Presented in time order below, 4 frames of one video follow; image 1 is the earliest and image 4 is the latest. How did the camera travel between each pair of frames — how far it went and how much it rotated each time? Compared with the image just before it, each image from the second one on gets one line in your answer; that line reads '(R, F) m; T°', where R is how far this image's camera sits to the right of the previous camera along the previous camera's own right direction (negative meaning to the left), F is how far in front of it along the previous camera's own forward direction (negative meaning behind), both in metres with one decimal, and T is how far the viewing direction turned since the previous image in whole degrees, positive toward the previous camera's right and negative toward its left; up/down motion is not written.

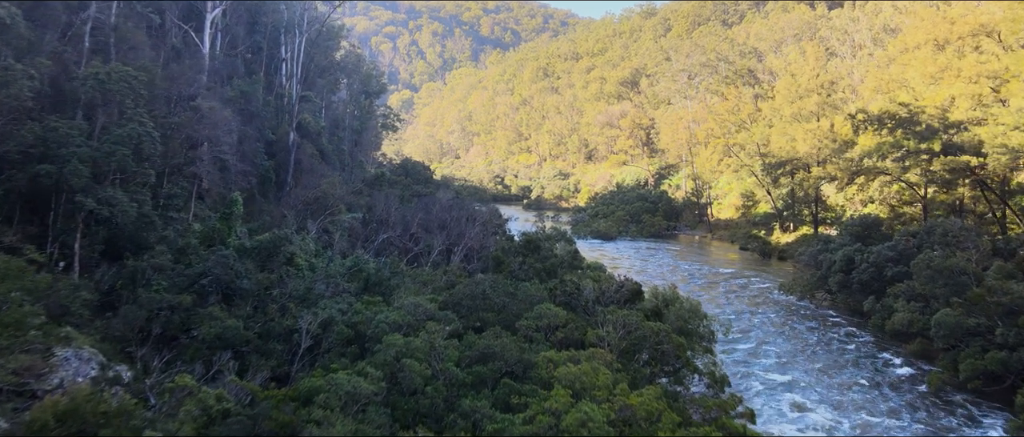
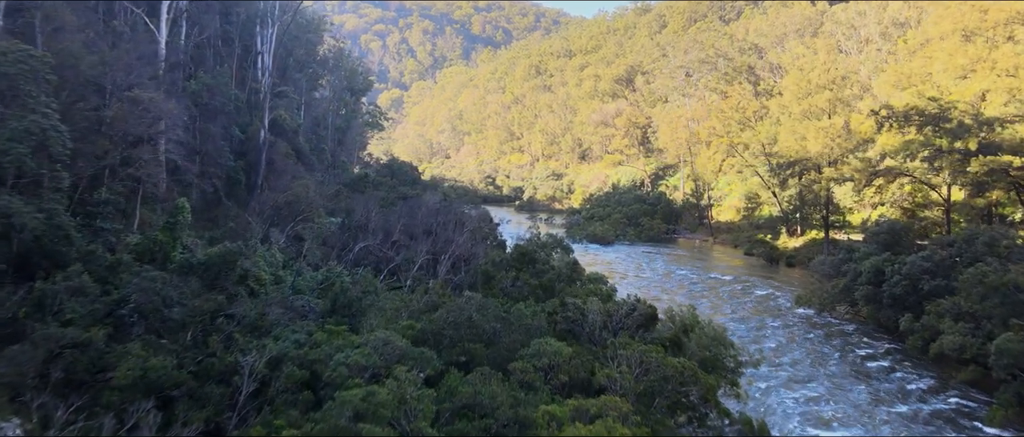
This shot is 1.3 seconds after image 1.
(0.0, +1.8) m; +1°
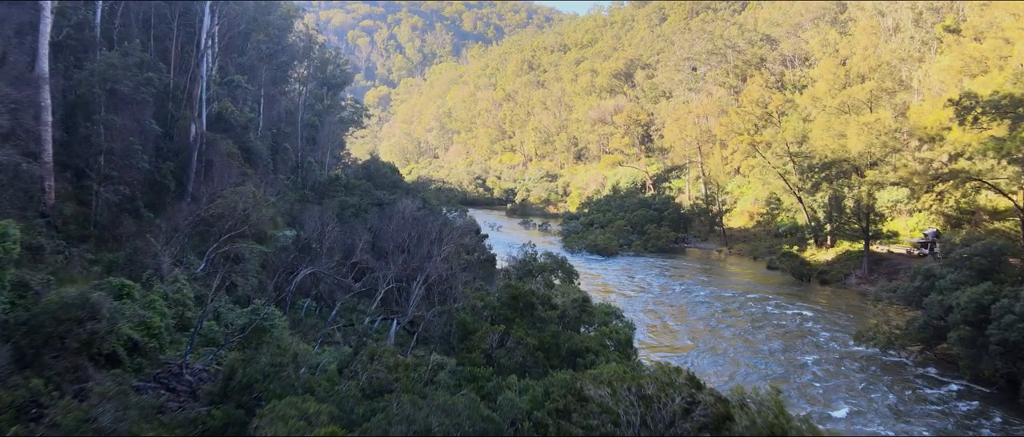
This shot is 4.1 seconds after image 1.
(+0.1, +3.8) m; +1°
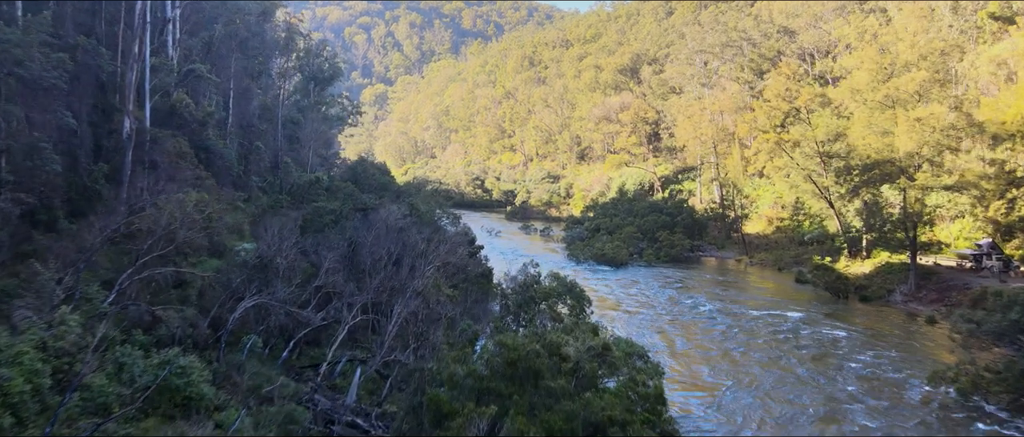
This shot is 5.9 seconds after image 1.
(+0.1, +2.7) m; 0°
